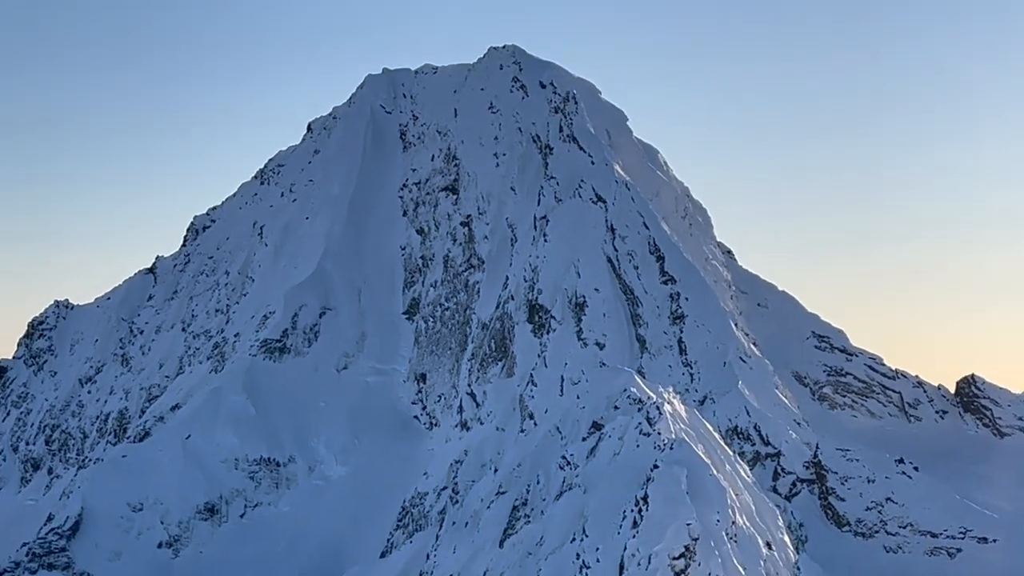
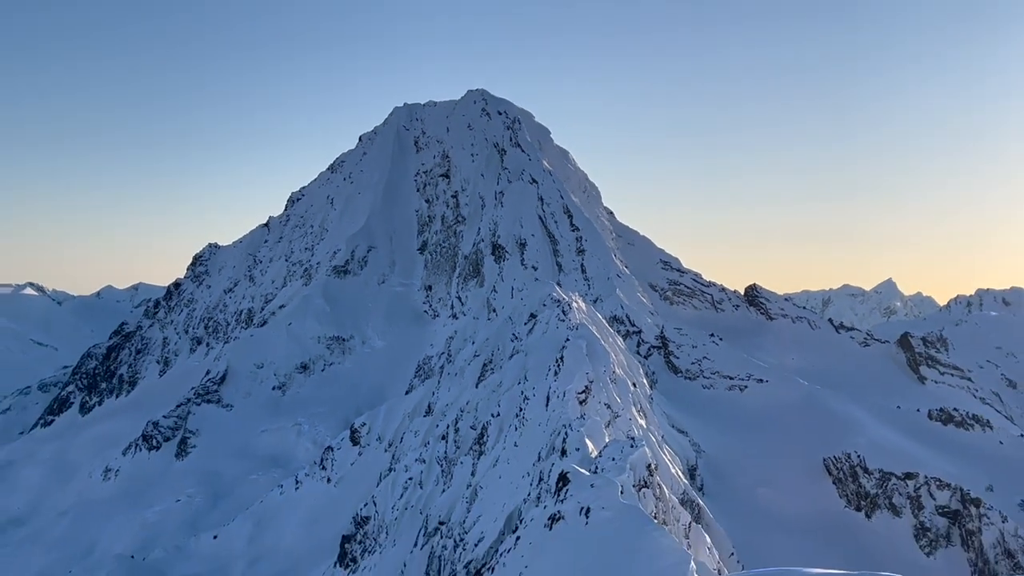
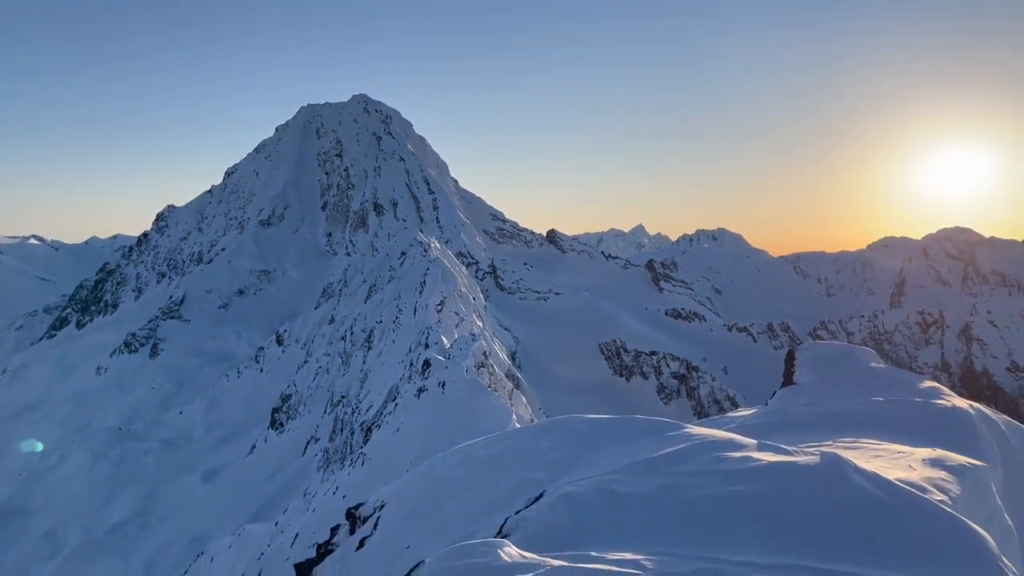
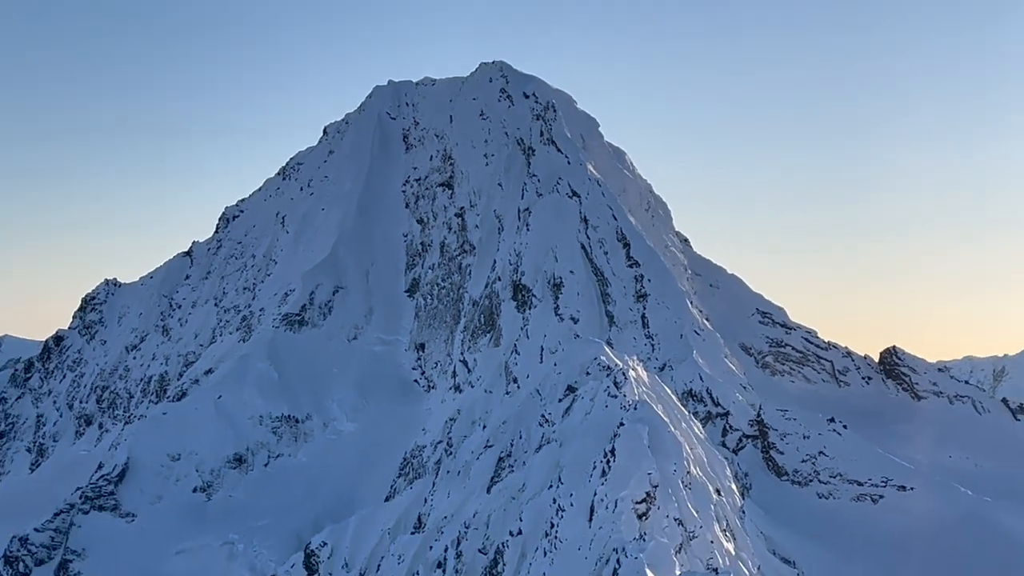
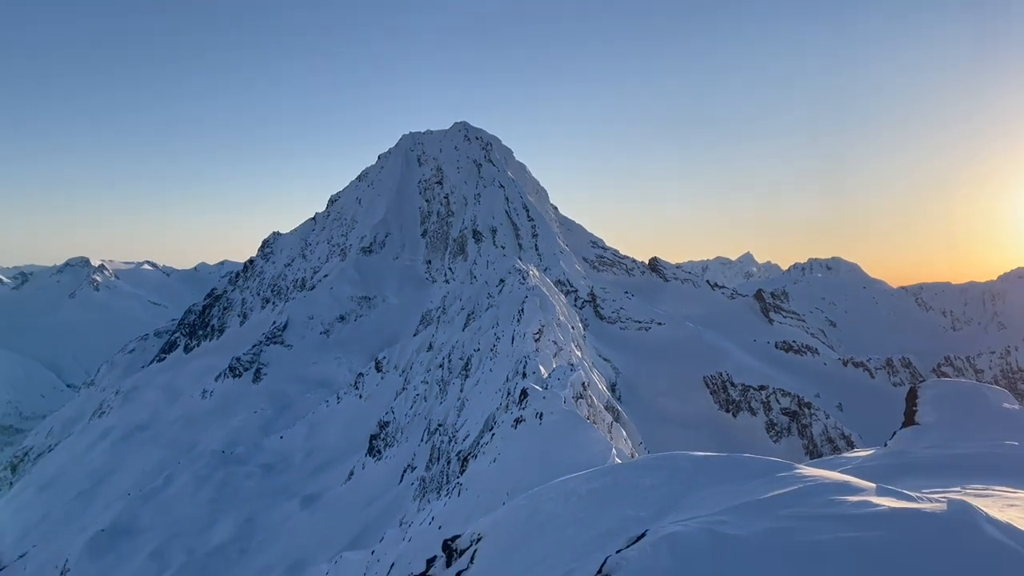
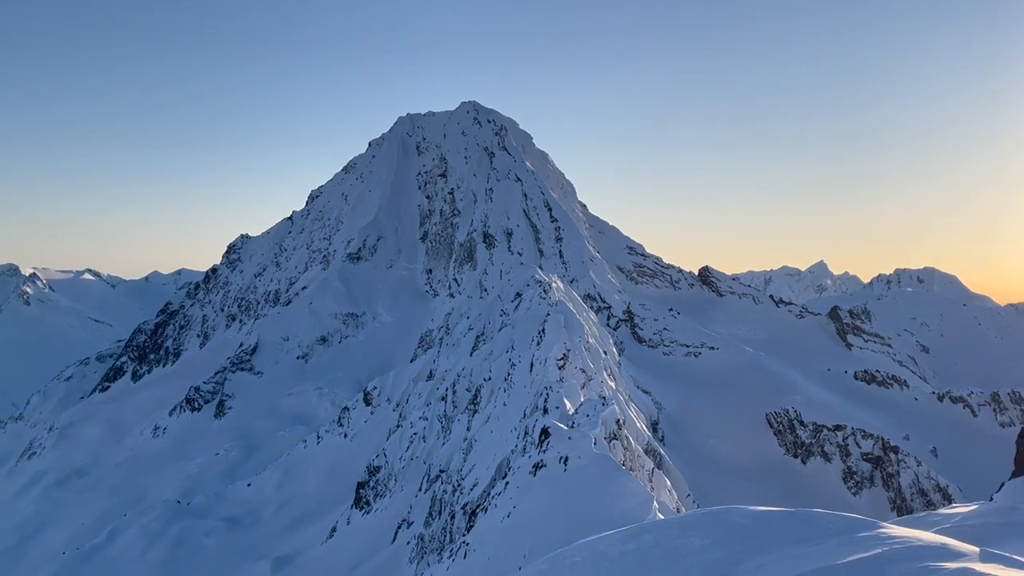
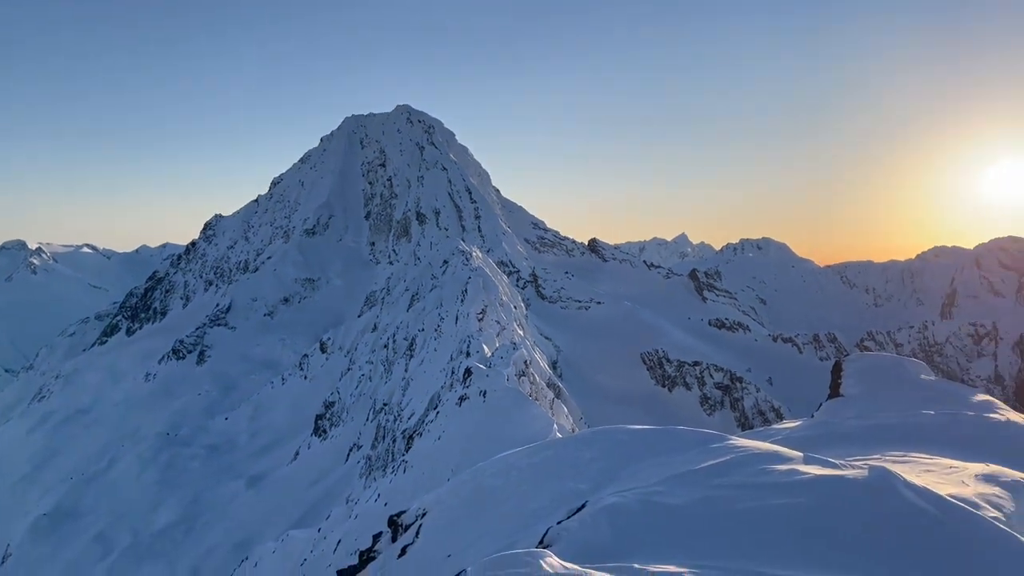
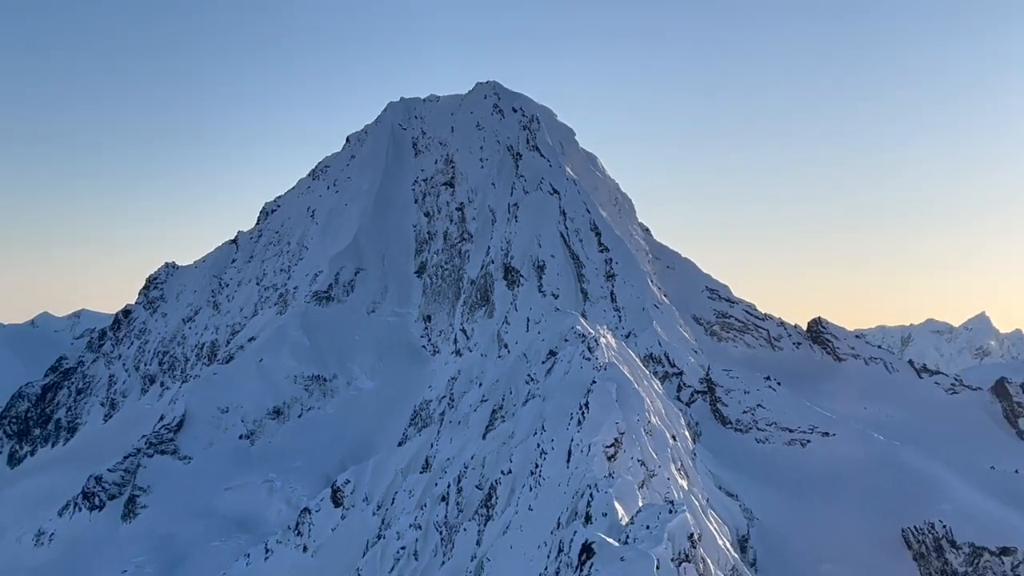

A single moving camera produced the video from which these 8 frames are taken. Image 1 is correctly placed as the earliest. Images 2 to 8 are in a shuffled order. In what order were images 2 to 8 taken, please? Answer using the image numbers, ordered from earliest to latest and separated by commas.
4, 8, 2, 6, 5, 7, 3
